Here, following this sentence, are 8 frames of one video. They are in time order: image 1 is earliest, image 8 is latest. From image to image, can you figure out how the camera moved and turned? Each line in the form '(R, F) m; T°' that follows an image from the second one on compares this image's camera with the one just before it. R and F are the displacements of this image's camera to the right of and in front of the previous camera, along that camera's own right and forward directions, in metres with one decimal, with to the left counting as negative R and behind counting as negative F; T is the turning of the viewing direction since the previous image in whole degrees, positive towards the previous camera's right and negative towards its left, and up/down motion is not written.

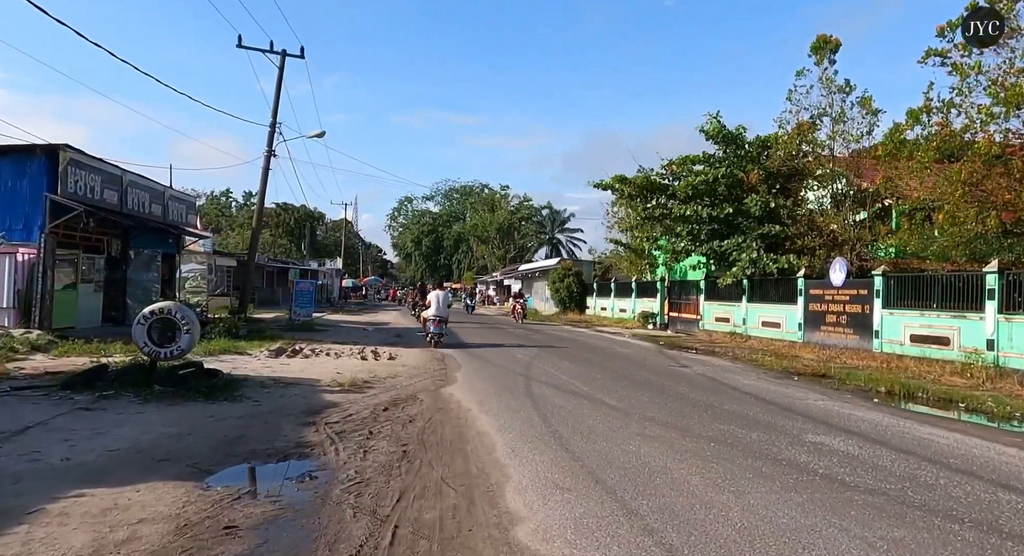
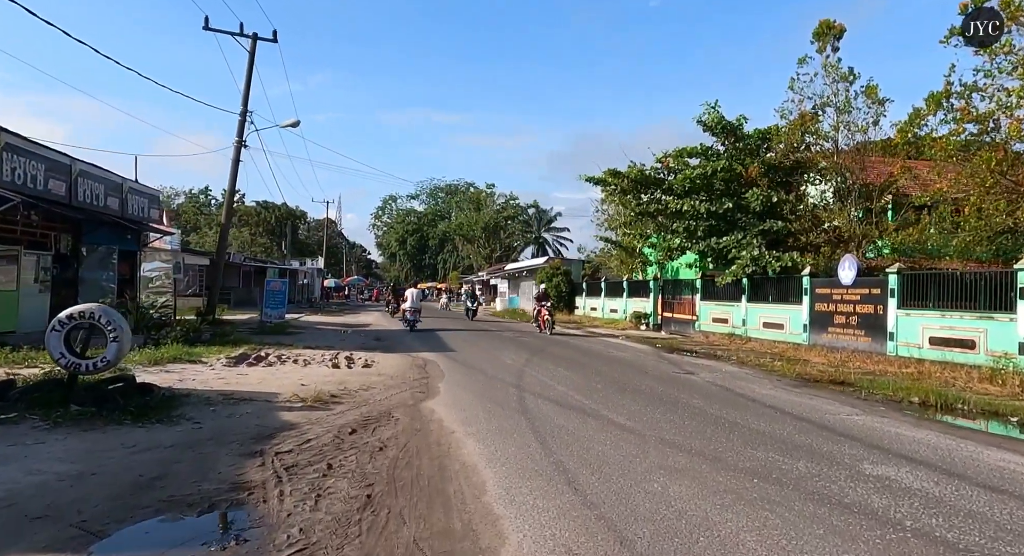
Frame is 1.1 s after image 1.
(-0.1, +1.3) m; +1°
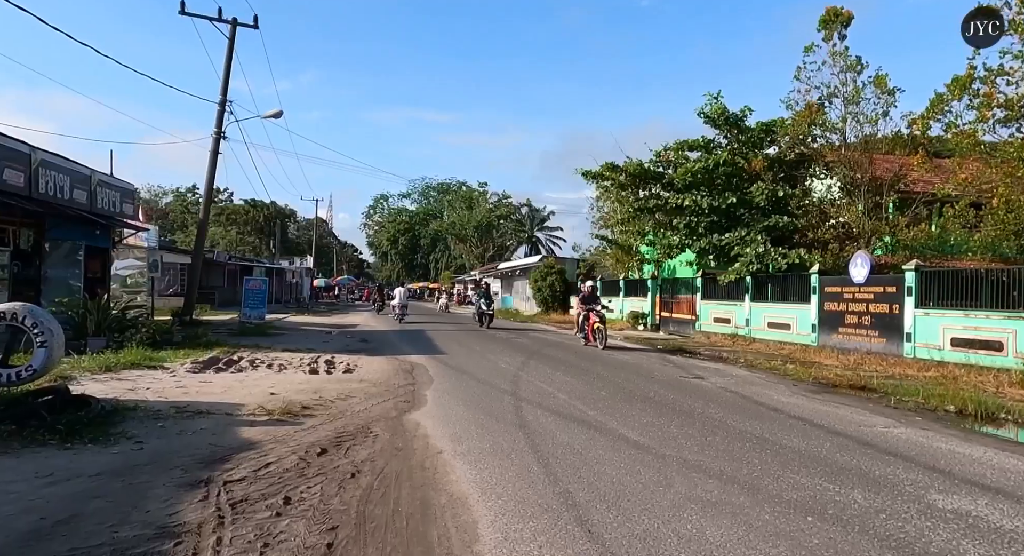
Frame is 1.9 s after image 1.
(0.0, +1.0) m; +1°
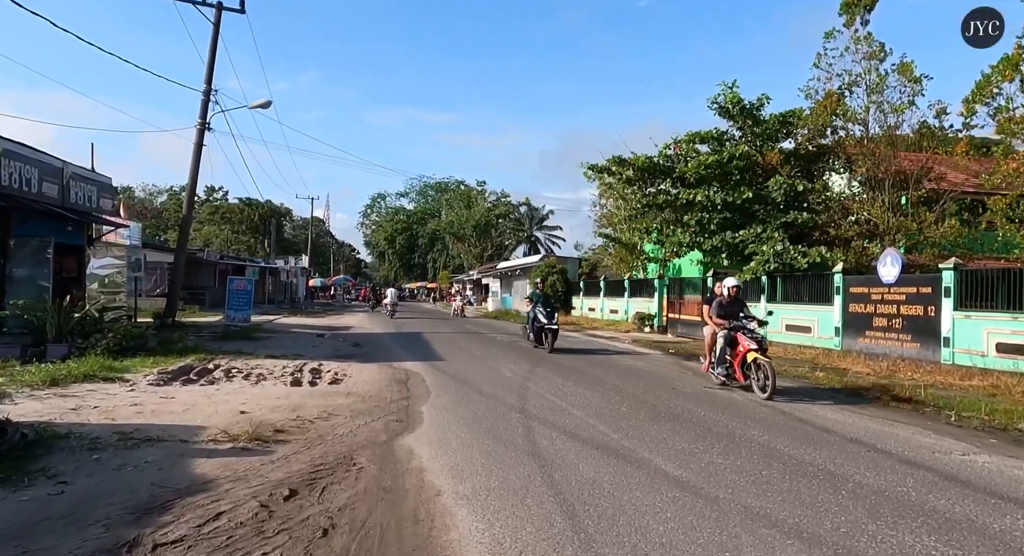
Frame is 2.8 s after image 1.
(-0.1, +1.2) m; 0°
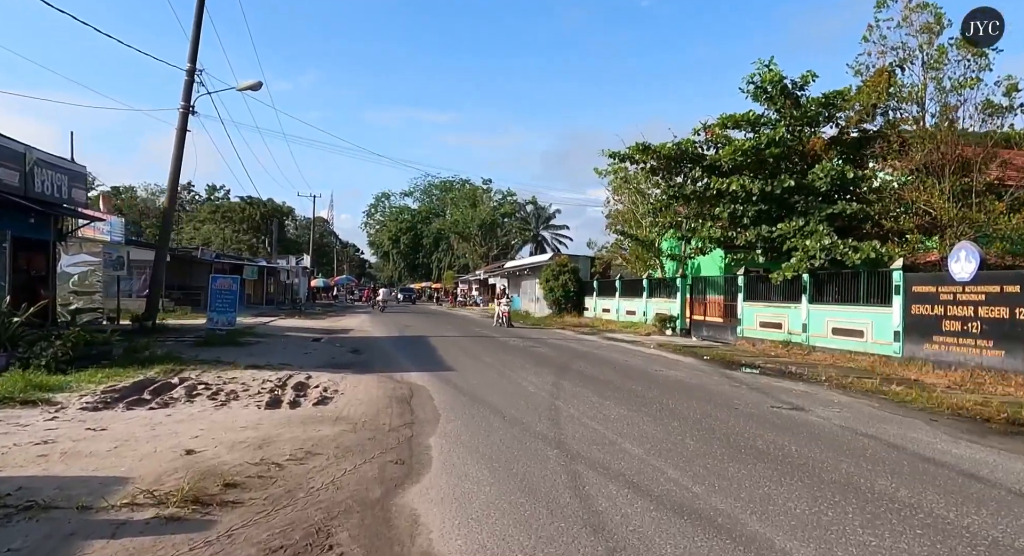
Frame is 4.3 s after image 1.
(-0.3, +1.9) m; 0°
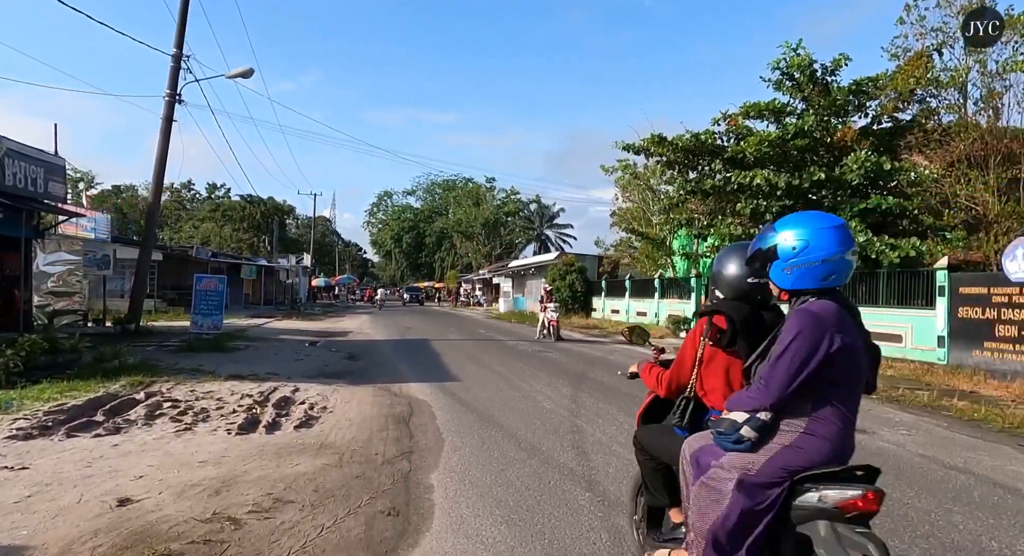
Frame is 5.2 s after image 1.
(-0.1, +1.2) m; 0°
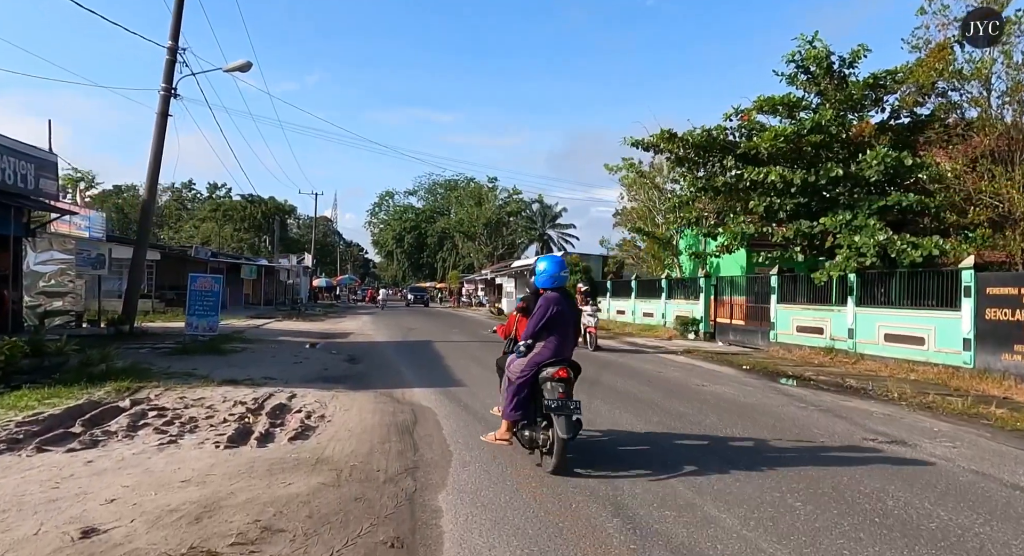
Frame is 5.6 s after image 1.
(-0.1, +0.6) m; 0°
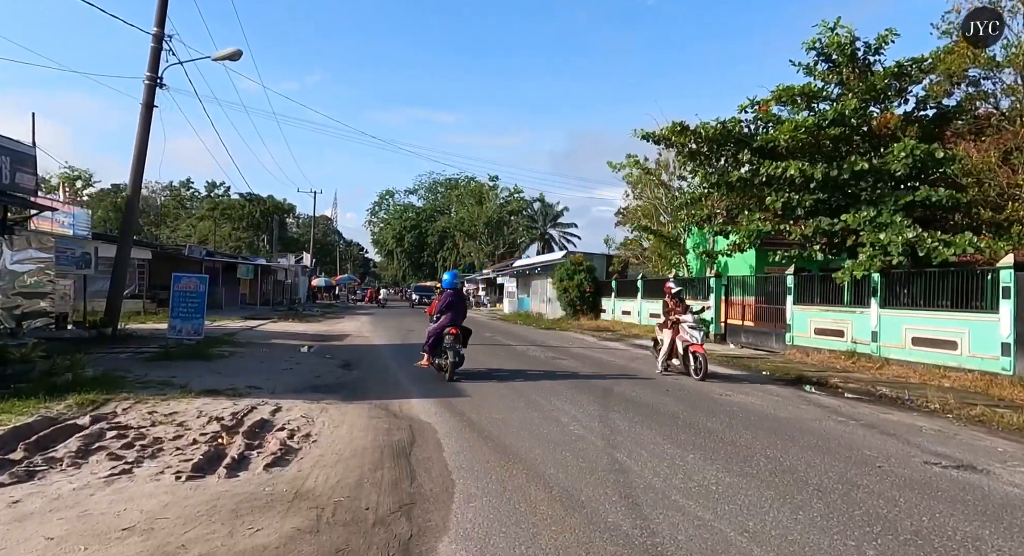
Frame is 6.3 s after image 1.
(-0.1, +0.9) m; 0°
